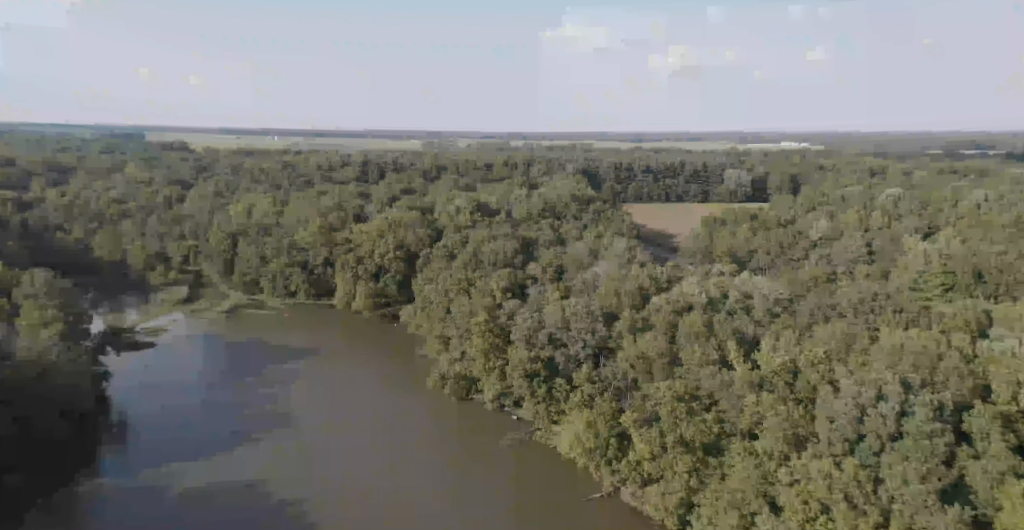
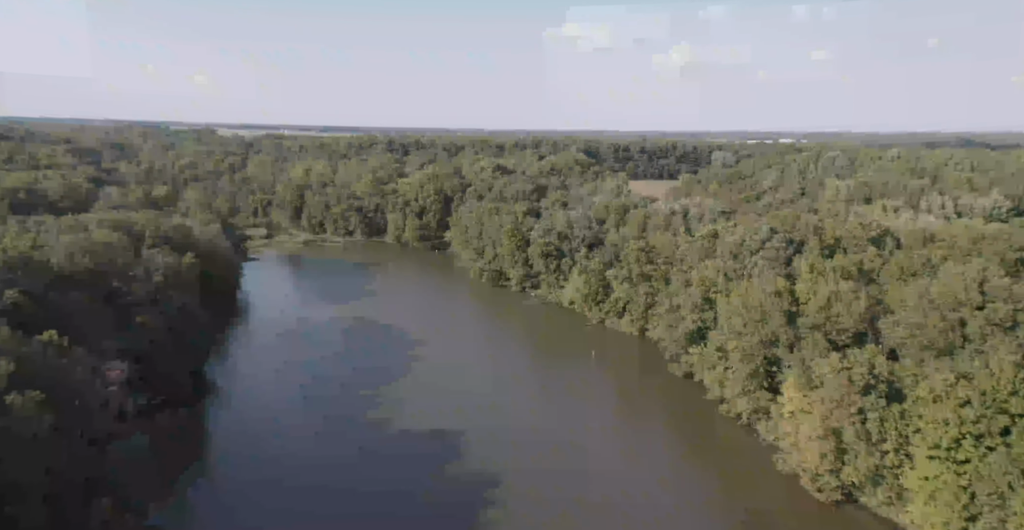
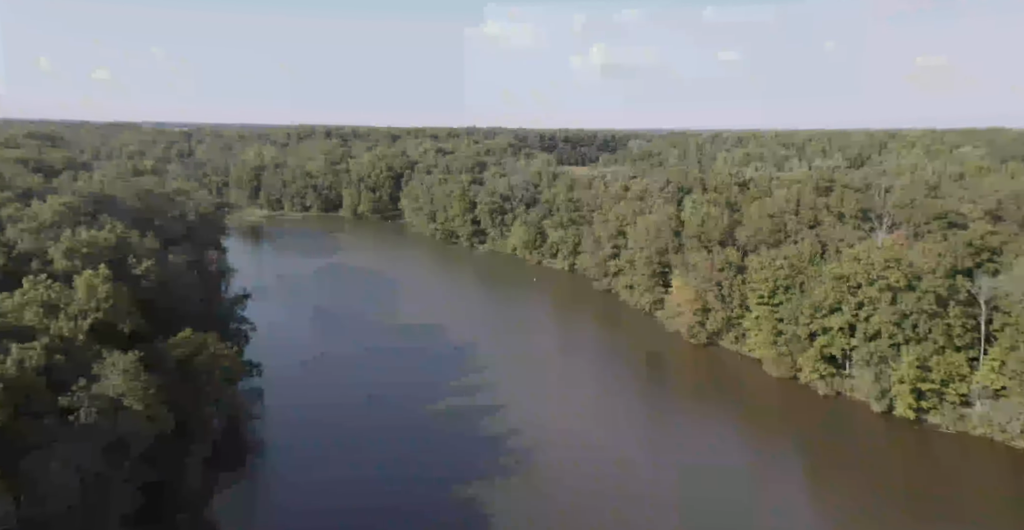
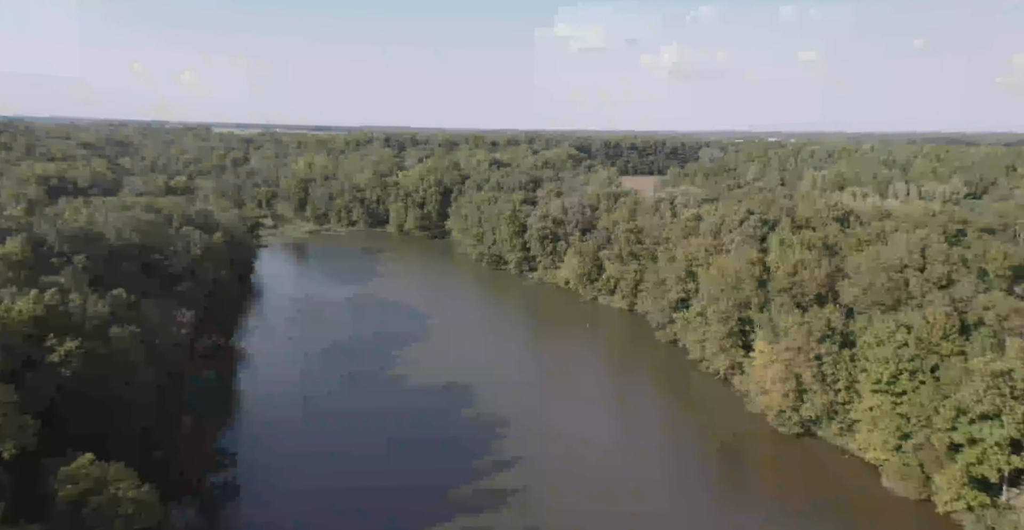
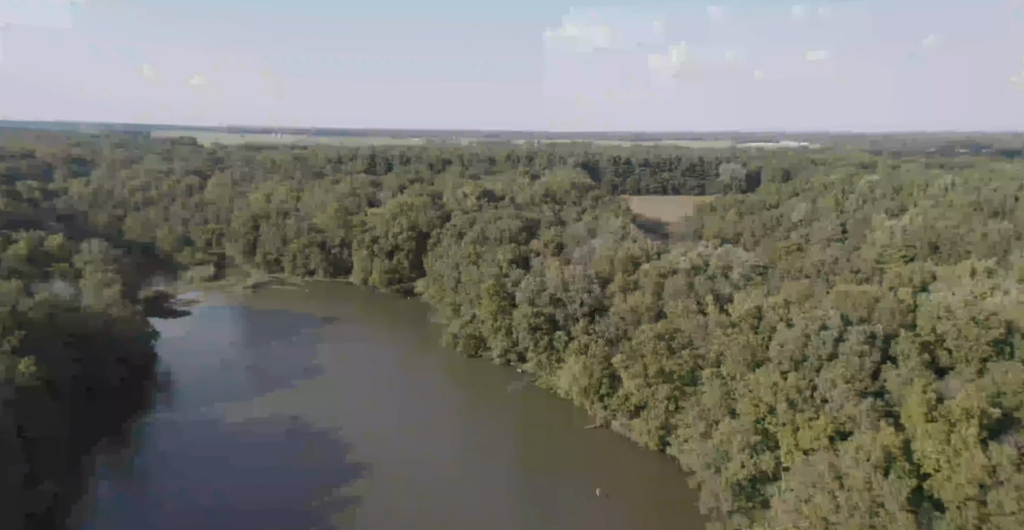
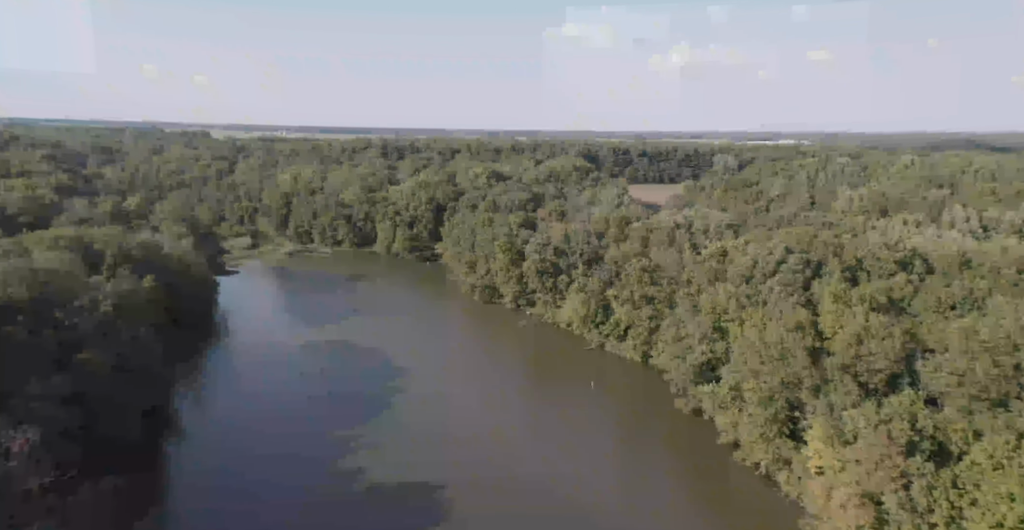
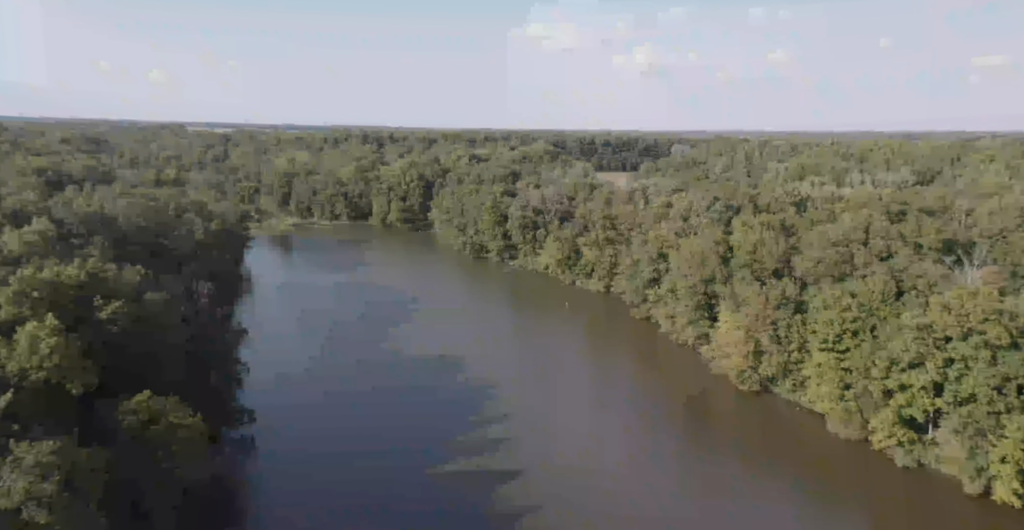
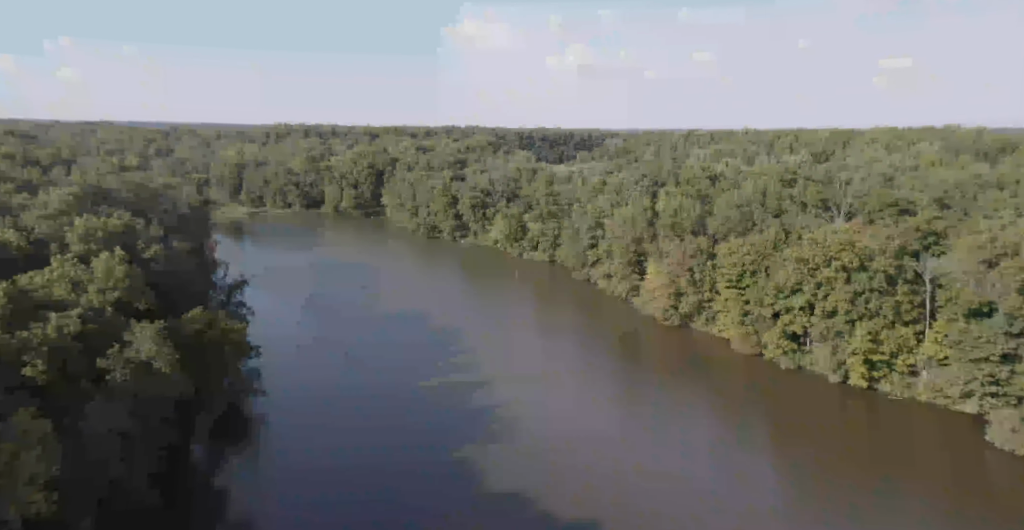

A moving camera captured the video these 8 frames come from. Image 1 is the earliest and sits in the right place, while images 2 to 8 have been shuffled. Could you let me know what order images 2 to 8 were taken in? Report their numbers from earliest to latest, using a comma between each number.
5, 6, 2, 4, 7, 3, 8
